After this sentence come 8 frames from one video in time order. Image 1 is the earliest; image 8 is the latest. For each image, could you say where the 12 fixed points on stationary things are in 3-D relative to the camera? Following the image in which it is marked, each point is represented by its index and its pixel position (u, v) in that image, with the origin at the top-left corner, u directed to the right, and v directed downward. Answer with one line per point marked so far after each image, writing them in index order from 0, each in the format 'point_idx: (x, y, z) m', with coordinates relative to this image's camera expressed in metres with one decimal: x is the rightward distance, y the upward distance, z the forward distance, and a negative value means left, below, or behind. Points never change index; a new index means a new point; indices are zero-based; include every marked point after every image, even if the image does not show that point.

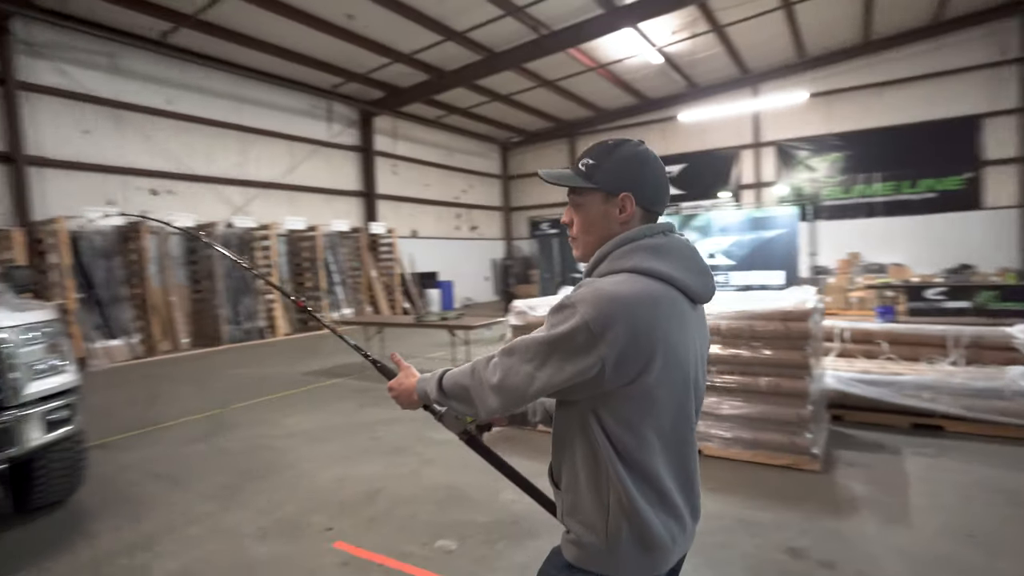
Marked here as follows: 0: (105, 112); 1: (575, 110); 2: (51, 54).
0: (-6.4, +2.8, +8.9) m
1: (+1.8, +5.1, +16.0) m
2: (-6.7, +3.5, +8.4) m
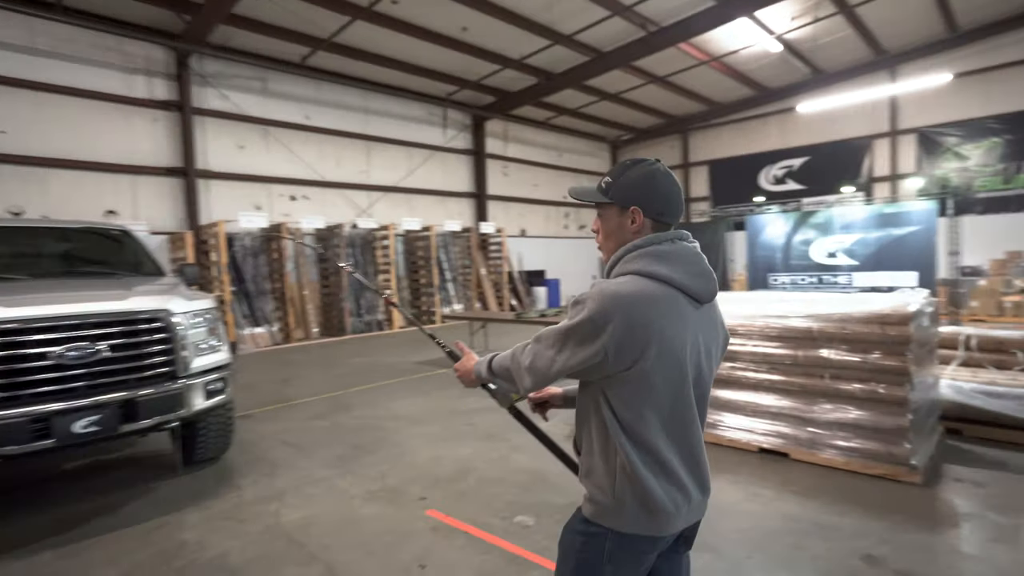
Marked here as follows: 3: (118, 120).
0: (-4.6, +2.9, +10.3) m
1: (+4.8, +5.1, +15.6) m
2: (-5.1, +3.6, +9.8) m
3: (-6.0, +2.6, +8.7) m
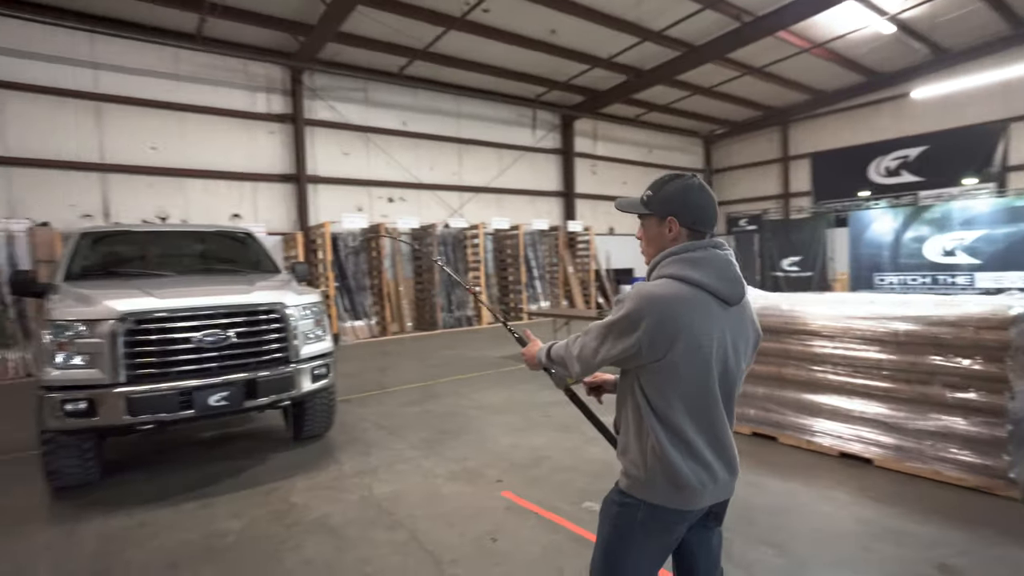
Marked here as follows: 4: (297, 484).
0: (-3.0, +3.0, +11.1) m
1: (+7.2, +5.1, +14.8) m
2: (-3.5, +3.6, +10.6) m
3: (-4.6, +2.6, +9.7) m
4: (-1.3, -1.2, +3.5) m
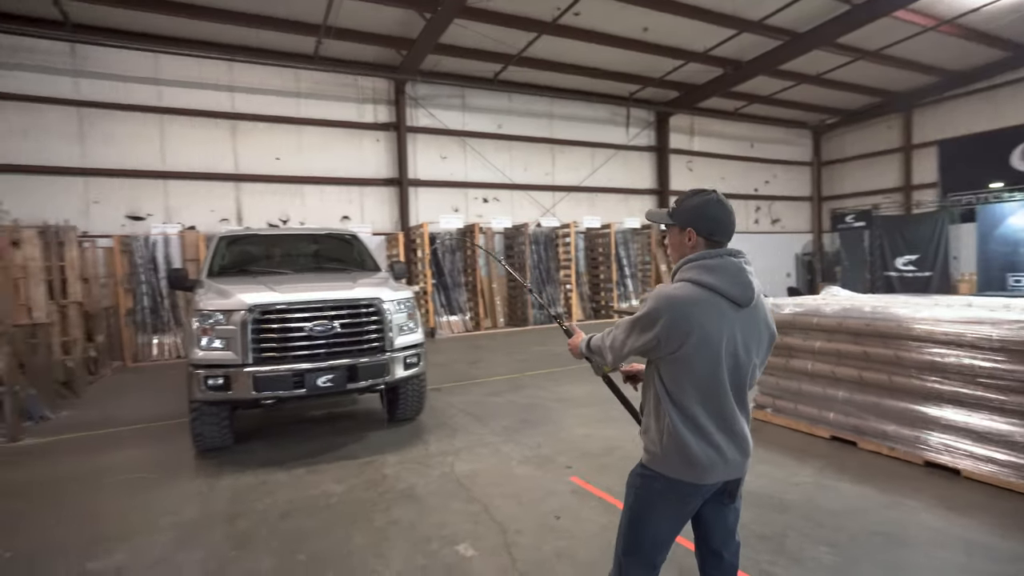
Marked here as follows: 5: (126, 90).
0: (-1.2, +3.0, +11.7) m
1: (+9.6, +5.1, +13.6) m
2: (-1.7, +3.7, +11.3) m
3: (-3.0, +2.7, +10.6) m
4: (-0.8, -1.2, +3.9) m
5: (-6.1, +3.1, +8.9) m
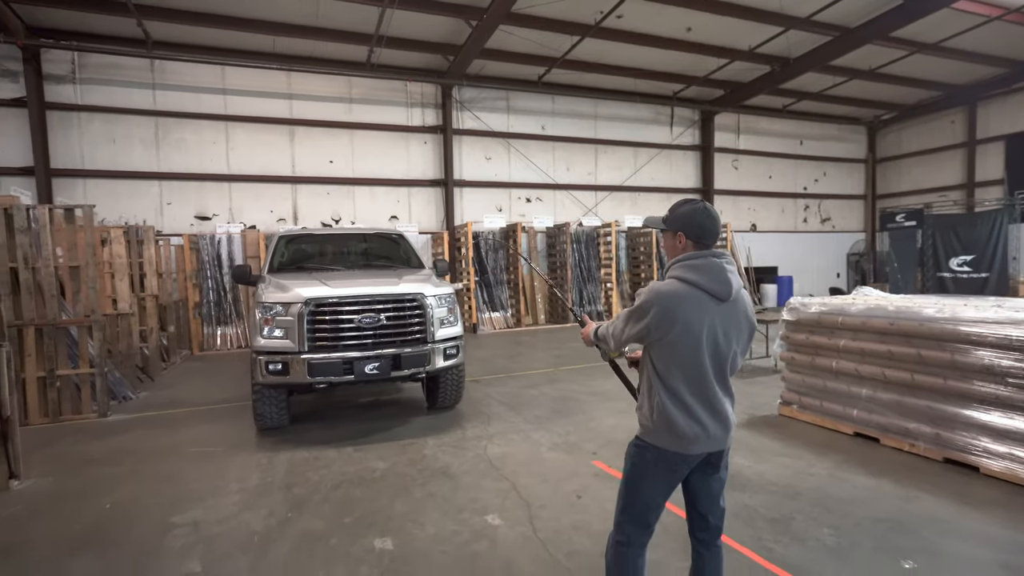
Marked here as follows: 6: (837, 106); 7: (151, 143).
0: (-0.3, +3.1, +12.0) m
1: (+10.6, +5.0, +13.0) m
2: (-0.9, +3.8, +11.7) m
3: (-2.2, +2.8, +11.1) m
4: (-0.6, -1.2, +4.3) m
5: (-5.4, +3.2, +9.6) m
6: (+8.6, +4.8, +14.9) m
7: (-6.0, +2.4, +9.4) m
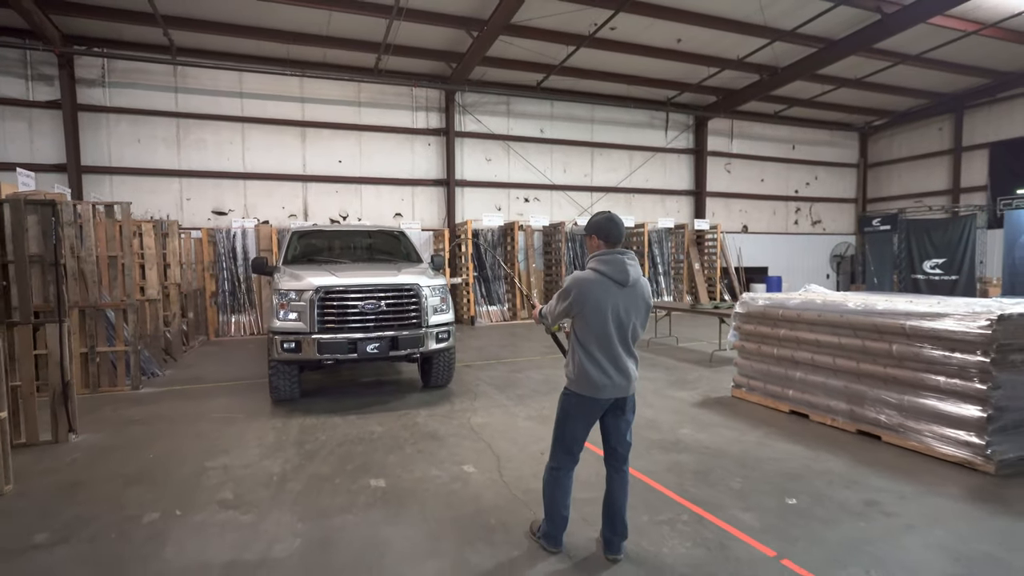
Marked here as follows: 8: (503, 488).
0: (-0.3, +3.2, +12.6) m
1: (+10.6, +5.0, +13.5) m
2: (-0.9, +3.9, +12.3) m
3: (-2.2, +2.9, +11.7) m
4: (-0.8, -1.1, +4.9) m
5: (-5.4, +3.4, +10.3) m
6: (+8.6, +4.8, +15.4) m
7: (-6.0, +2.6, +10.1) m
8: (0.0, -1.2, +3.3) m
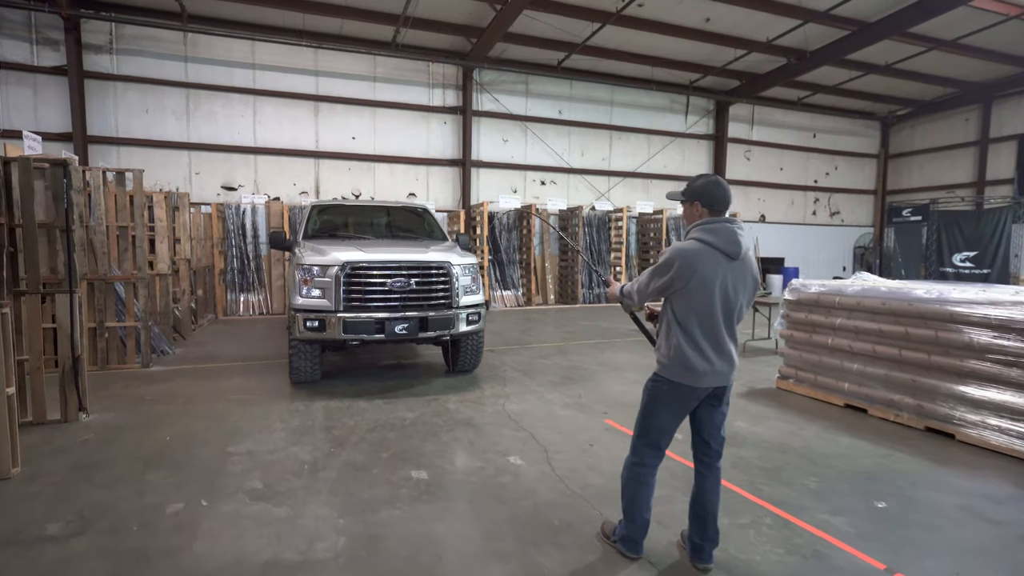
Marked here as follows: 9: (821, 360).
0: (+0.1, +3.5, +12.2) m
1: (+11.0, +5.1, +13.1) m
2: (-0.5, +4.2, +11.9) m
3: (-1.8, +3.3, +11.4) m
4: (-0.5, -0.9, +4.6) m
5: (-5.0, +3.8, +9.9) m
6: (+9.0, +5.0, +15.0) m
7: (-5.7, +3.0, +9.7) m
8: (+0.2, -1.0, +3.0) m
9: (+2.5, -0.6, +4.6) m
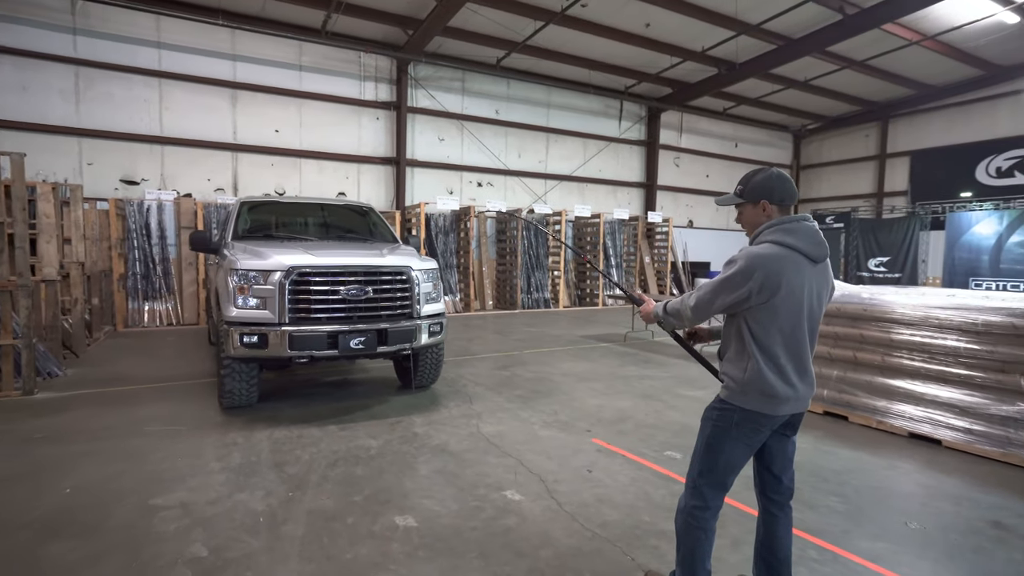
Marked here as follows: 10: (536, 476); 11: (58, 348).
0: (-1.2, +3.4, +11.8) m
1: (+9.5, +5.0, +14.2) m
2: (-1.7, +4.1, +11.4) m
3: (-3.0, +3.2, +10.6) m
4: (-0.7, -1.0, +4.1) m
5: (-6.0, +3.6, +8.7) m
6: (+7.2, +4.9, +15.8) m
7: (-6.6, +2.9, +8.4) m
8: (+0.3, -1.1, +2.6) m
9: (+2.3, -0.6, +4.5) m
10: (+0.1, -1.0, +3.1) m
11: (-4.4, -0.6, +5.5) m
